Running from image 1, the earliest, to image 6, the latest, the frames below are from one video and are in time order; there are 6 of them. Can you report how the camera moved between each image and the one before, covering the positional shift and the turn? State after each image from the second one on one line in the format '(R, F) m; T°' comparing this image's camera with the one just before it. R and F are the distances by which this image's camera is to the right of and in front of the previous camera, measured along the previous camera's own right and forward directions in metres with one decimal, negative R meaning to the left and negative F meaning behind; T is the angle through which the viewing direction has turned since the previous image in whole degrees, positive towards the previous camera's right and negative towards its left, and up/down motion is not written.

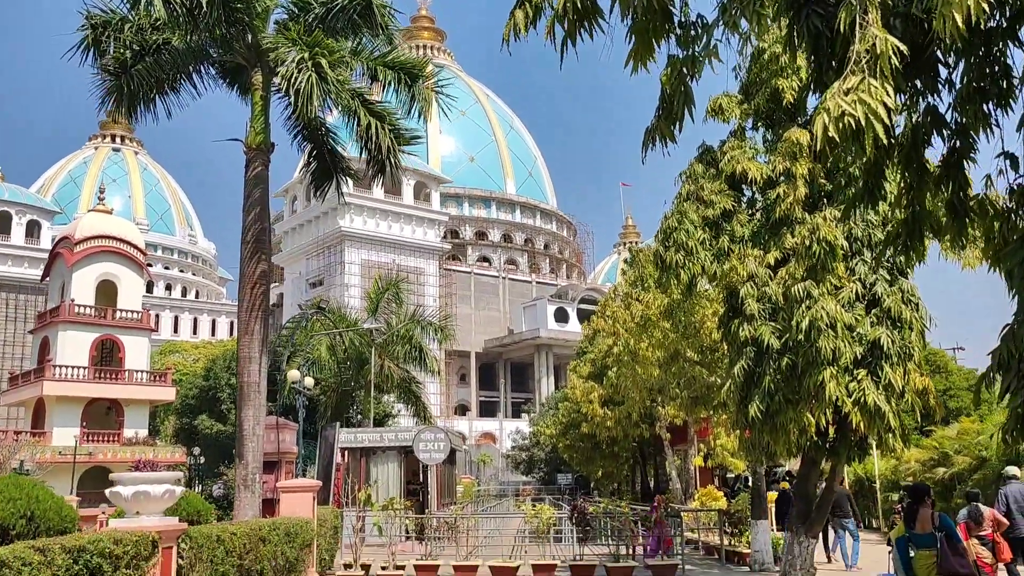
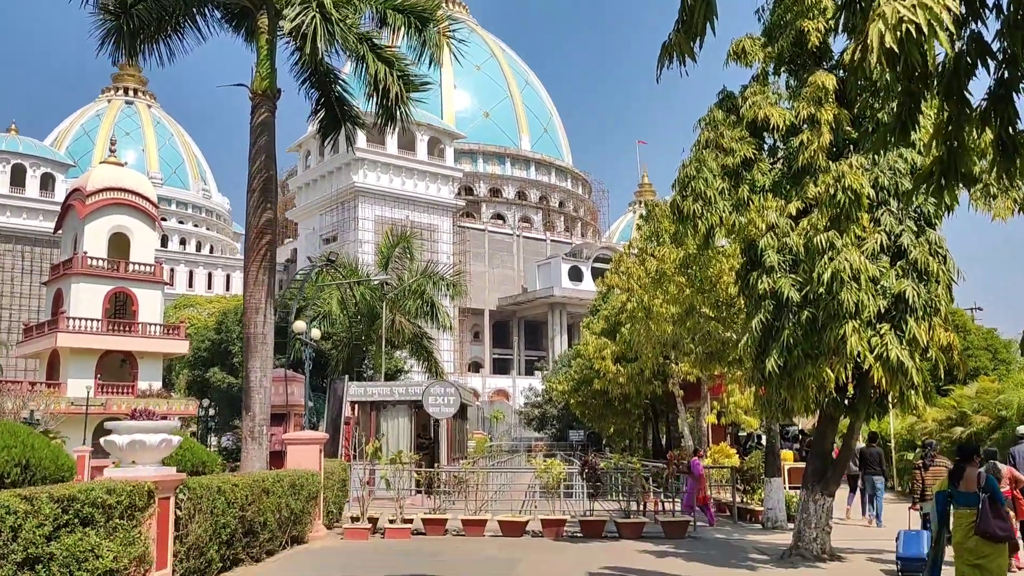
(0.0, +0.3) m; -1°
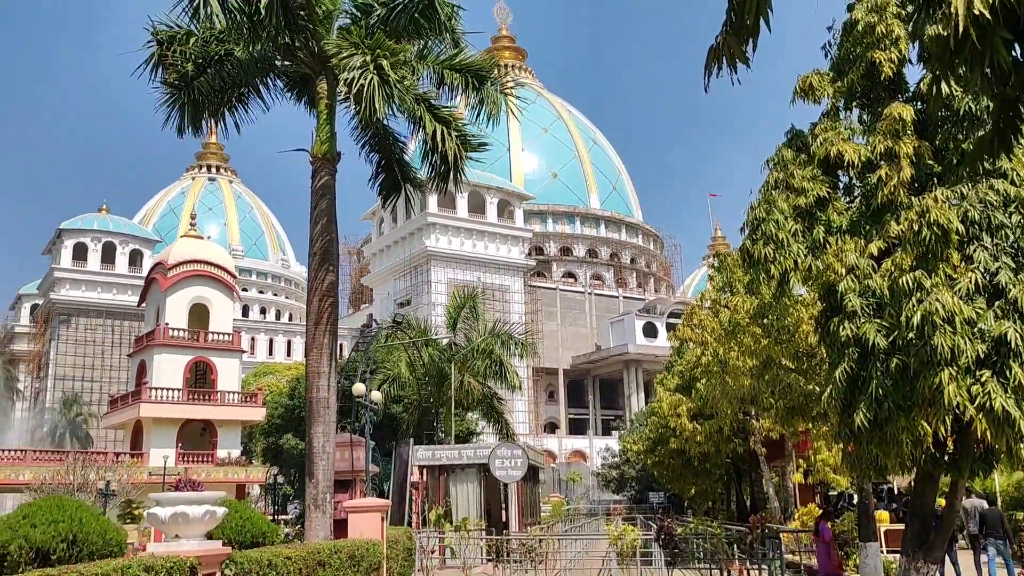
(+0.1, +0.5) m; -5°
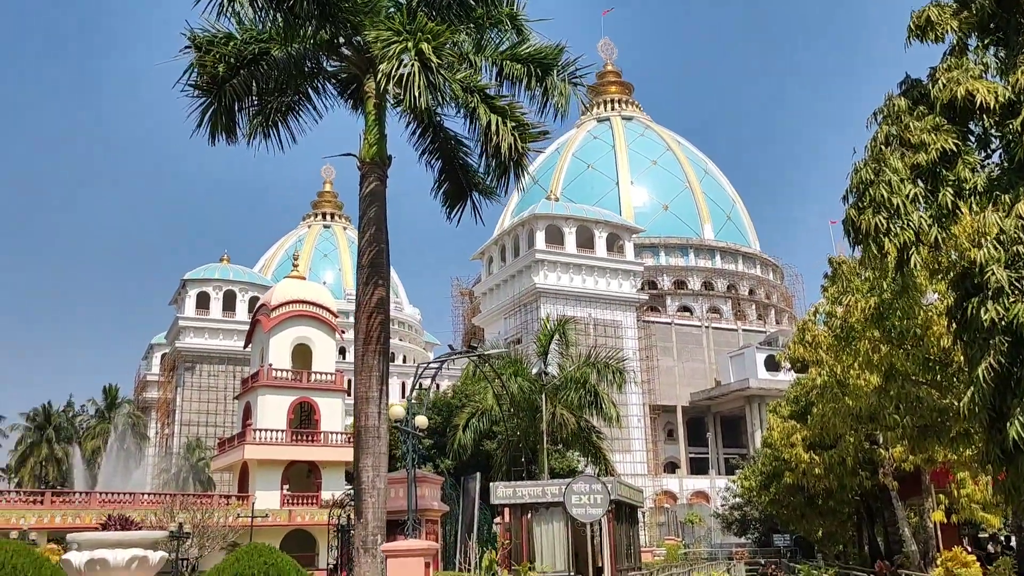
(+0.6, +1.7) m; -7°
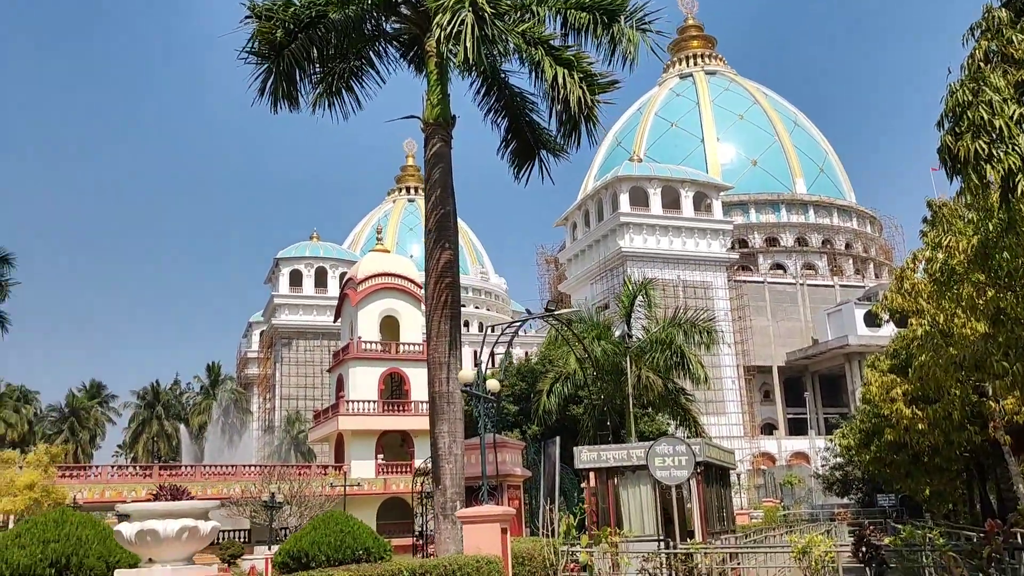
(+0.2, +0.4) m; -6°
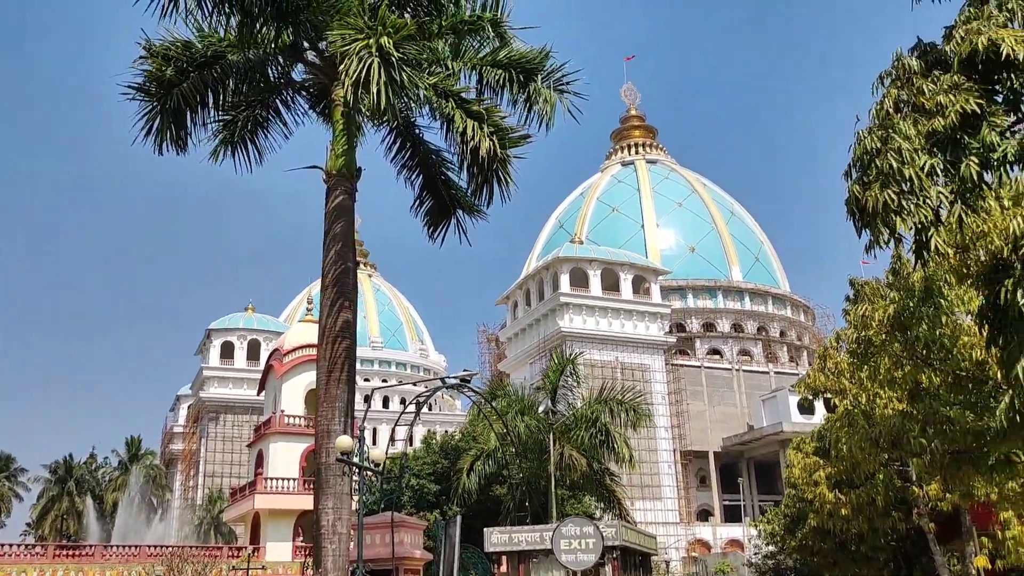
(+0.5, +0.8) m; +4°
